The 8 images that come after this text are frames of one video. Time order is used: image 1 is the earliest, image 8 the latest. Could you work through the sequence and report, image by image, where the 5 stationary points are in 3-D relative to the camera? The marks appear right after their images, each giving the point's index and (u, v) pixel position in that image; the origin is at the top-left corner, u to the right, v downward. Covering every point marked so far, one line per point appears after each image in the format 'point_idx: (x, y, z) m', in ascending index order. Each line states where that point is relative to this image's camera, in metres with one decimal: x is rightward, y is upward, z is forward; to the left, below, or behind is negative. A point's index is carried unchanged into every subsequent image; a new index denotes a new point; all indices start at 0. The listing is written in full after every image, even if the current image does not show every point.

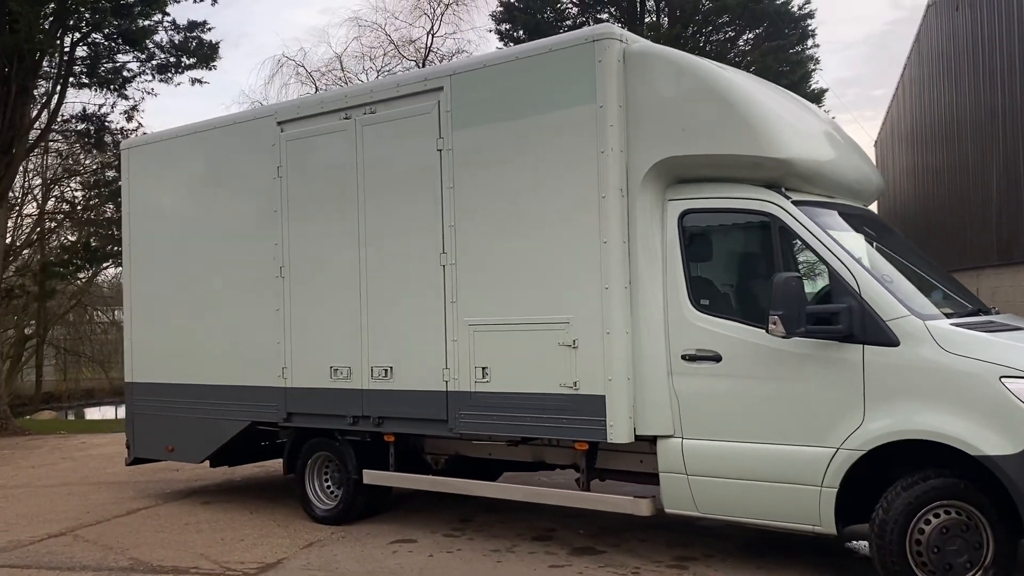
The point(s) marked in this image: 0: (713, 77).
0: (+1.2, +1.2, +5.5) m
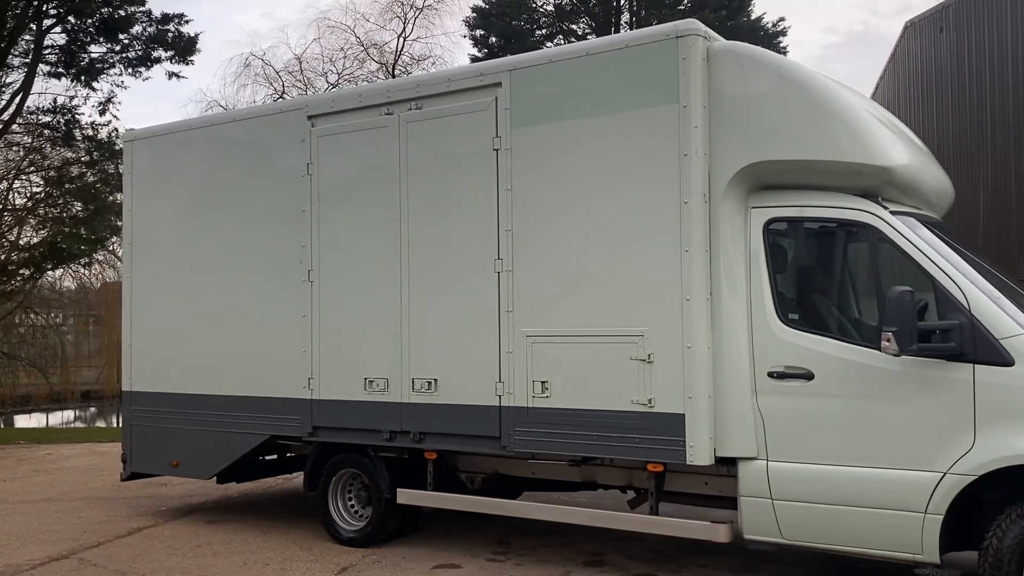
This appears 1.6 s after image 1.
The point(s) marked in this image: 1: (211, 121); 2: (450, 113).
0: (+1.6, +1.1, +5.2) m
1: (-2.4, +1.3, +7.5) m
2: (-0.4, +1.1, +6.2) m
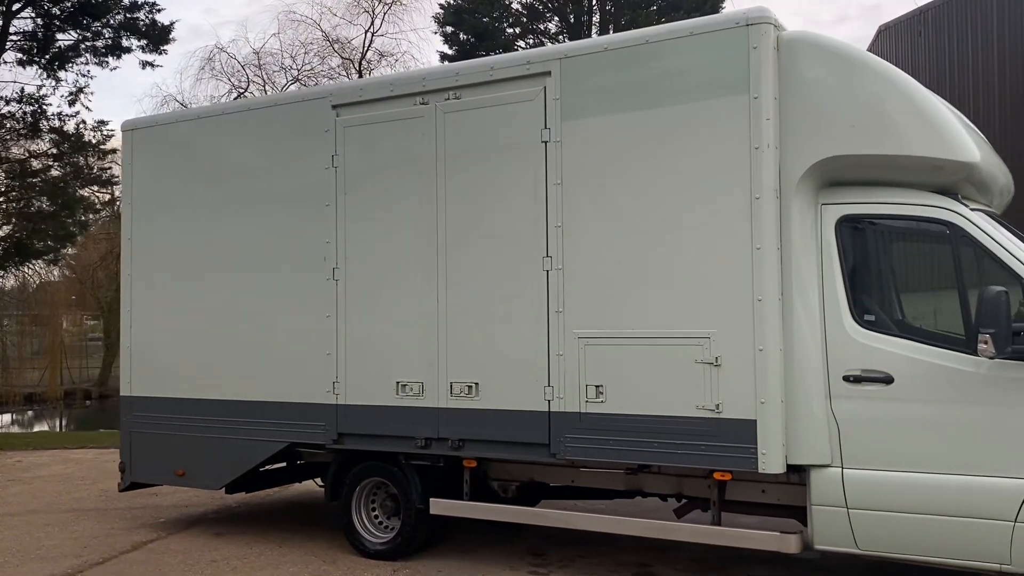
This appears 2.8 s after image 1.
0: (+2.0, +1.1, +5.0) m
1: (-2.2, +1.3, +7.1) m
2: (-0.1, +1.1, +5.9) m
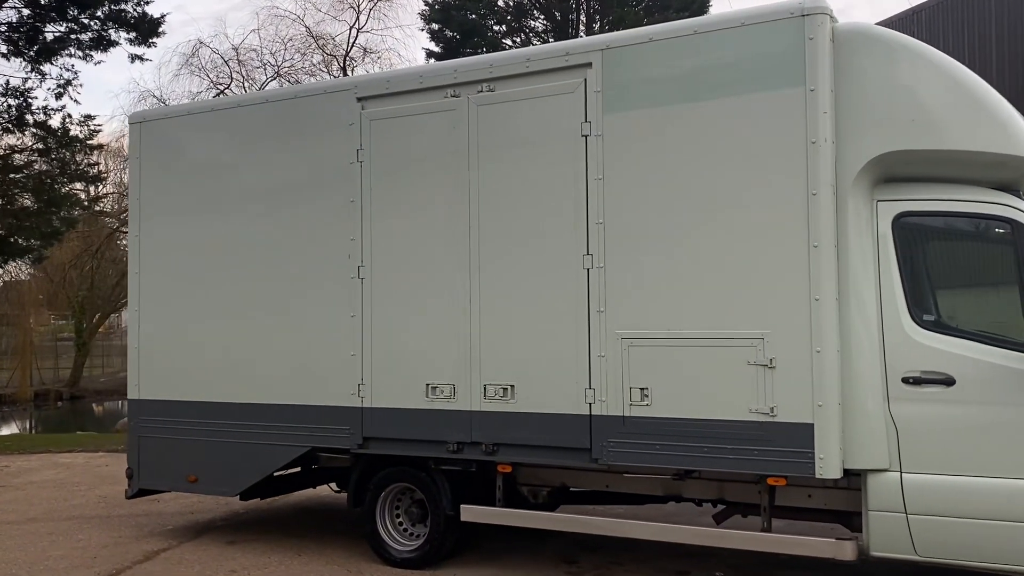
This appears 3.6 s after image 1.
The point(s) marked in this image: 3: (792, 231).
0: (+2.2, +1.1, +4.9) m
1: (-2.0, +1.3, +6.9) m
2: (+0.1, +1.1, +5.7) m
3: (+1.4, +0.3, +4.9) m
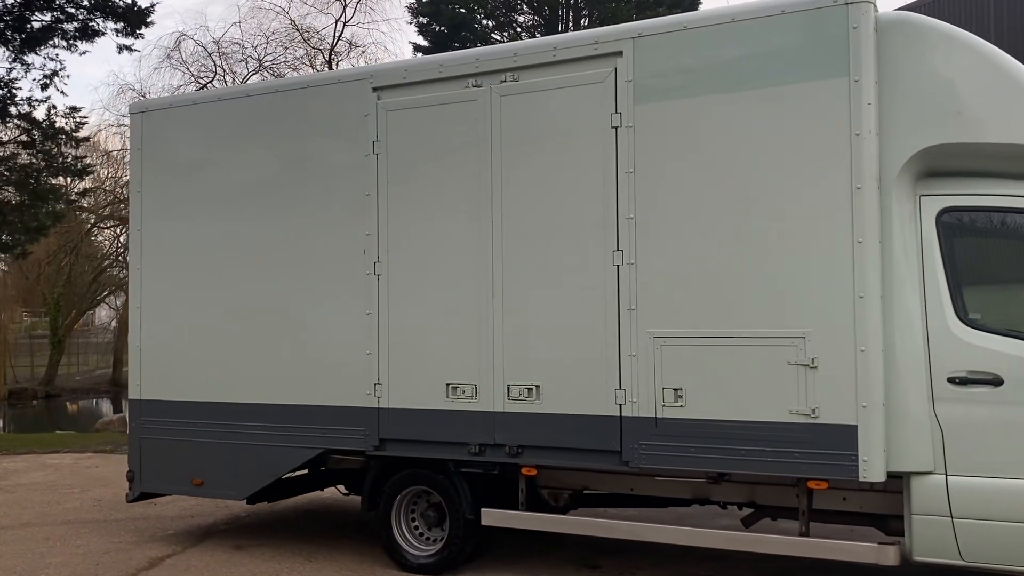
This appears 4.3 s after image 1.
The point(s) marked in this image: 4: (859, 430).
0: (+2.4, +1.2, +4.7) m
1: (-1.9, +1.4, +6.6) m
2: (+0.3, +1.2, +5.5) m
3: (+1.6, +0.3, +4.8) m
4: (+1.7, -0.7, +4.7) m
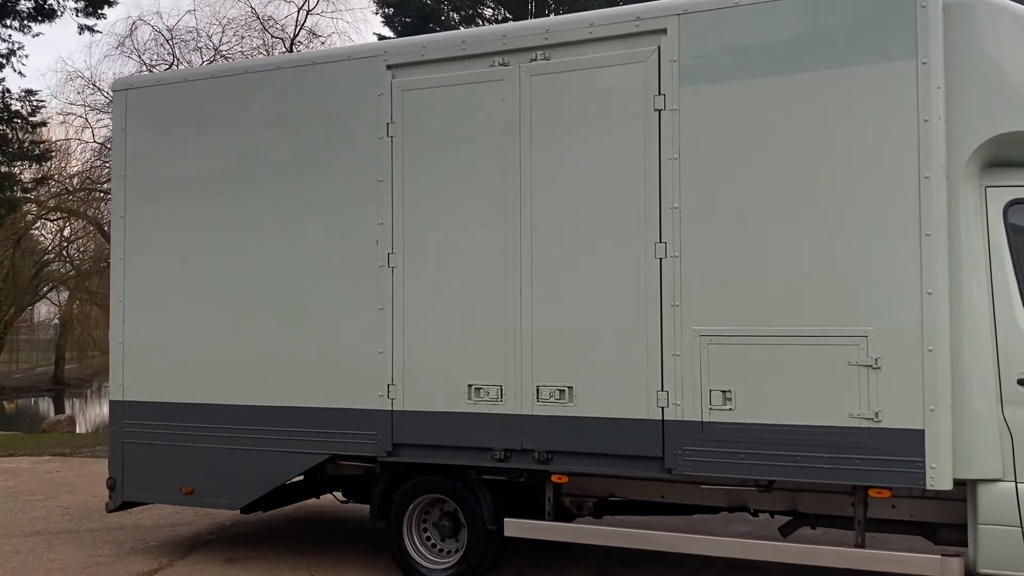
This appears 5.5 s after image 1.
0: (+2.6, +1.2, +4.5) m
1: (-1.7, +1.4, +6.1) m
2: (+0.4, +1.2, +5.1) m
3: (+1.8, +0.3, +4.5) m
4: (+1.9, -0.7, +4.4) m
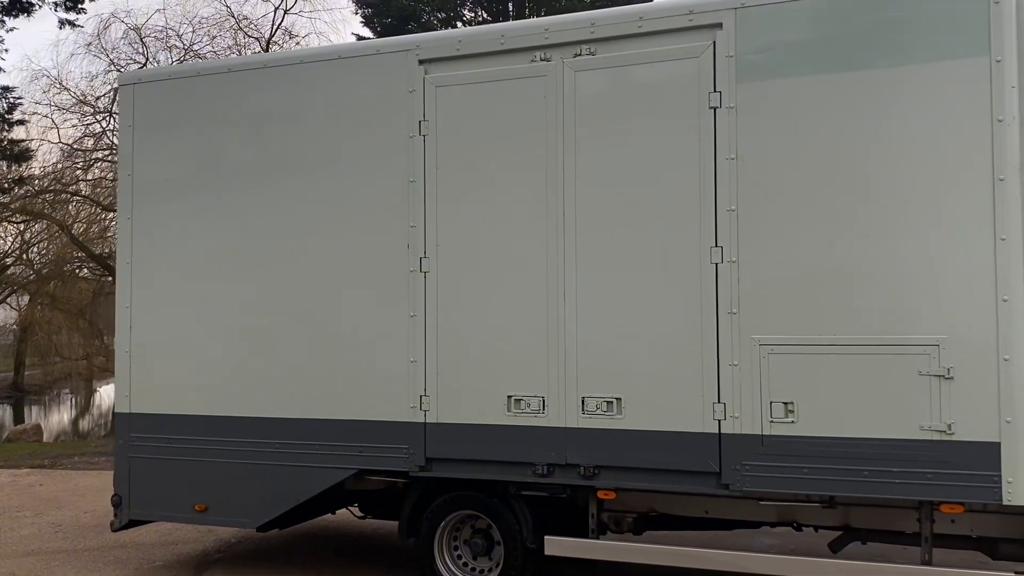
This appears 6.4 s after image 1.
0: (+2.8, +1.1, +4.3) m
1: (-1.5, +1.4, +5.8) m
2: (+0.7, +1.2, +4.9) m
3: (+2.1, +0.3, +4.3) m
4: (+2.2, -0.7, +4.2) m
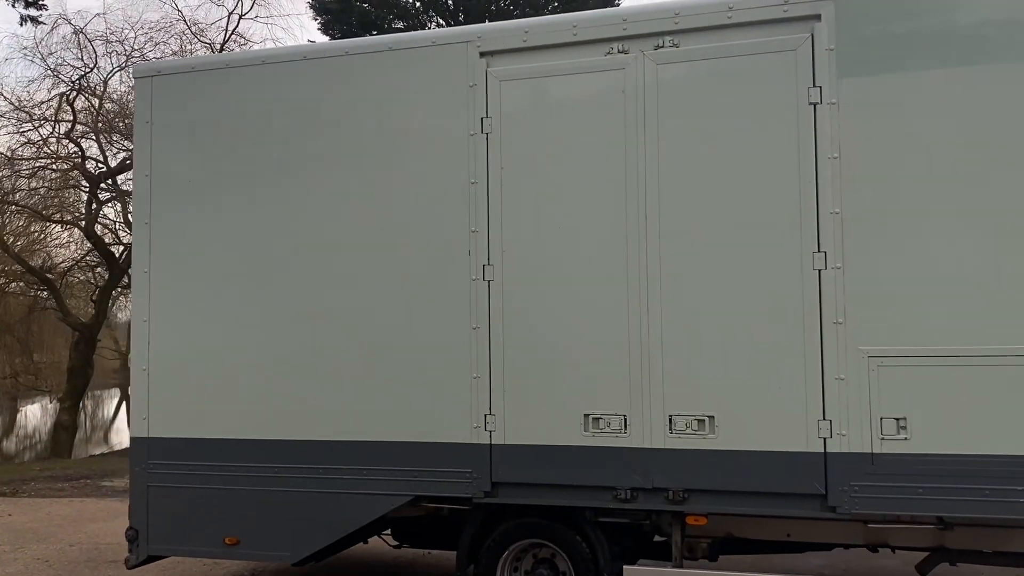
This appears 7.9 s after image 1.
0: (+3.3, +1.1, +4.2) m
1: (-1.2, +1.3, +5.3) m
2: (+1.1, +1.1, +4.6) m
3: (+2.5, +0.3, +4.1) m
4: (+2.6, -0.7, +4.0) m
